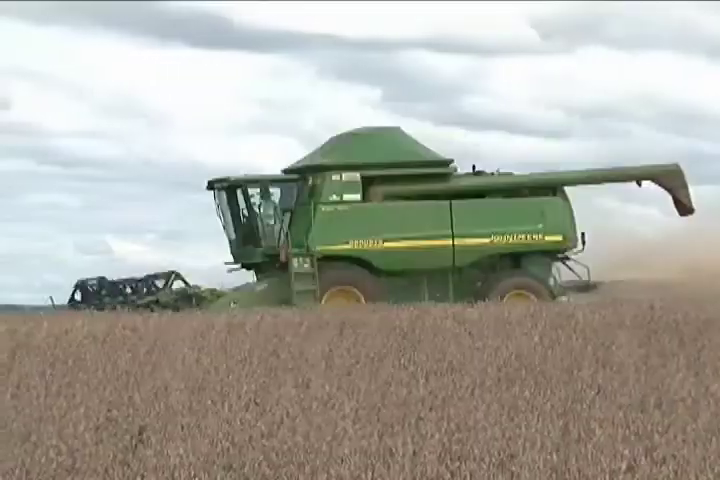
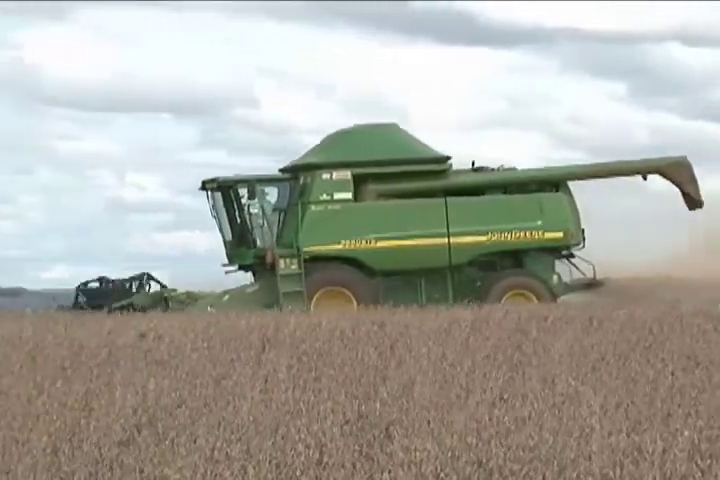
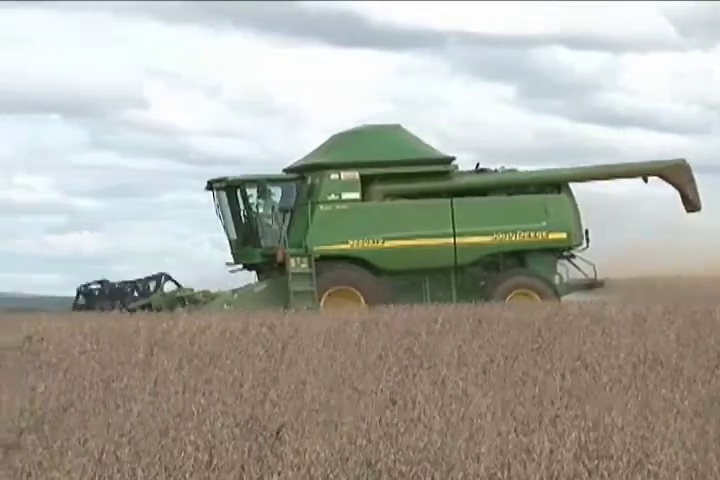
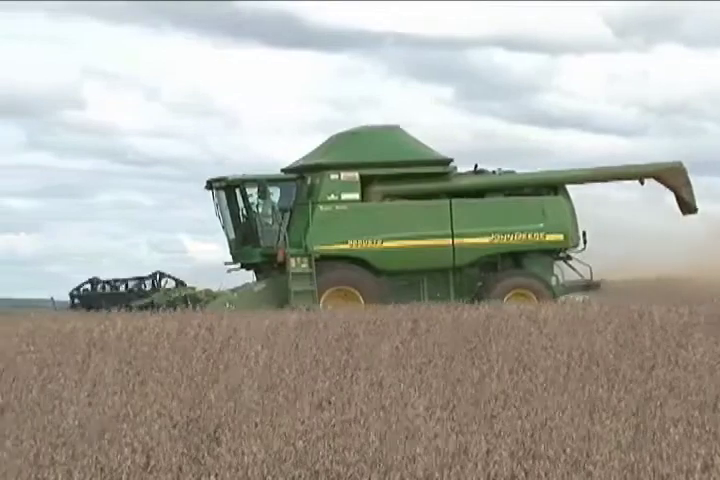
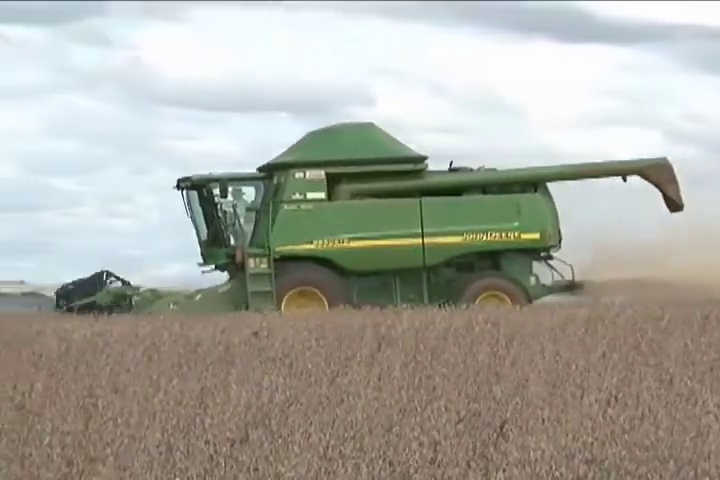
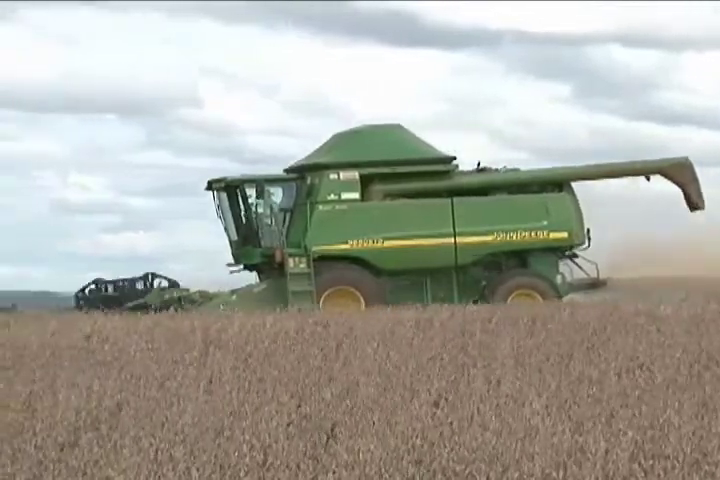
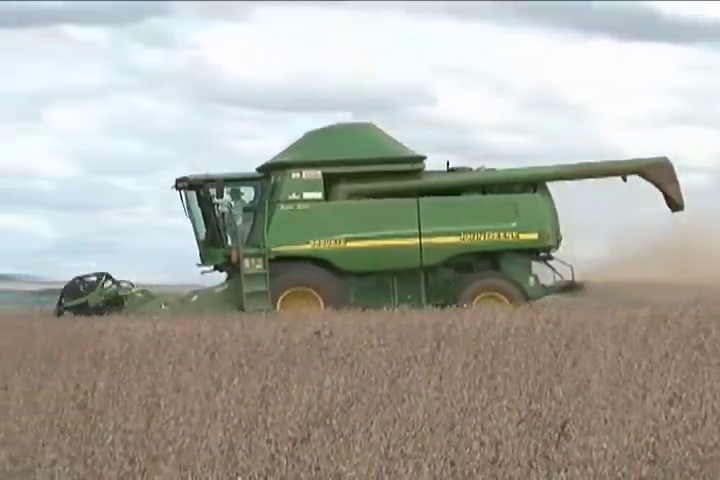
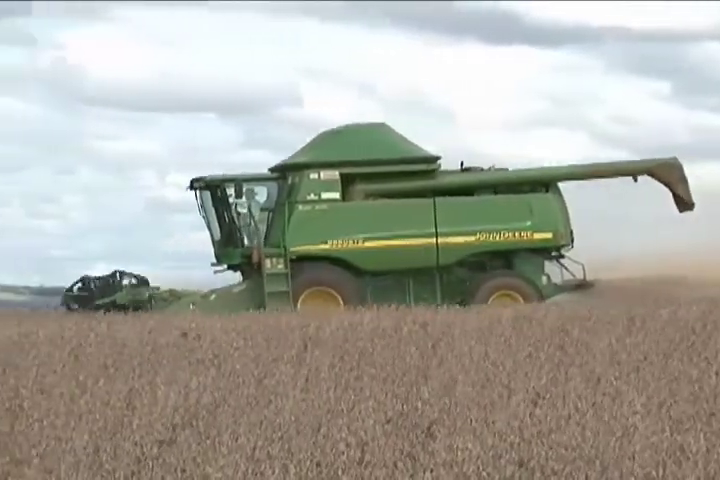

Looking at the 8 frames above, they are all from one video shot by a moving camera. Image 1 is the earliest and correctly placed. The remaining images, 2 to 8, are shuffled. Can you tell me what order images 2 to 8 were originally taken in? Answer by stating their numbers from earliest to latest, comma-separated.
4, 3, 6, 2, 8, 5, 7
